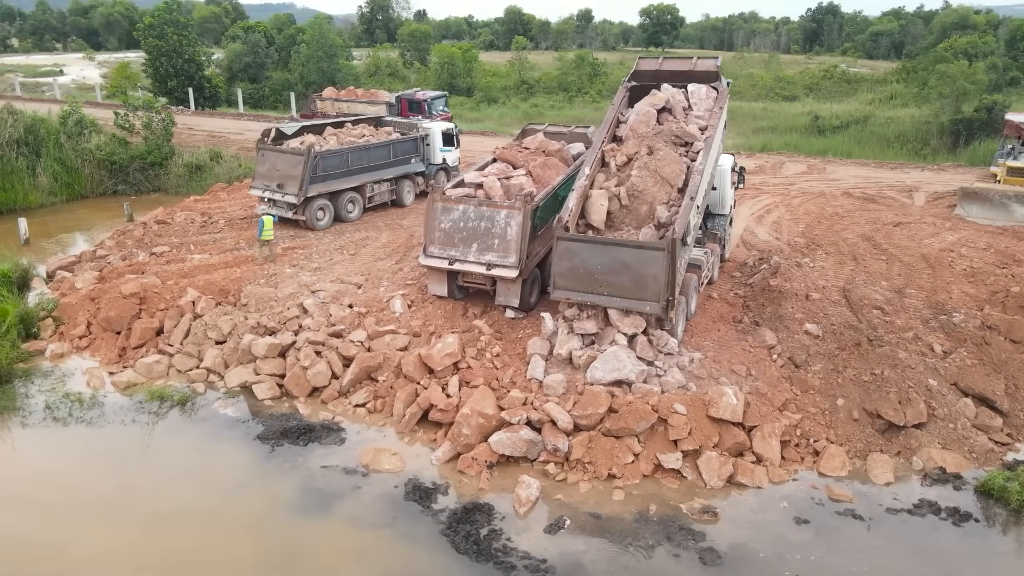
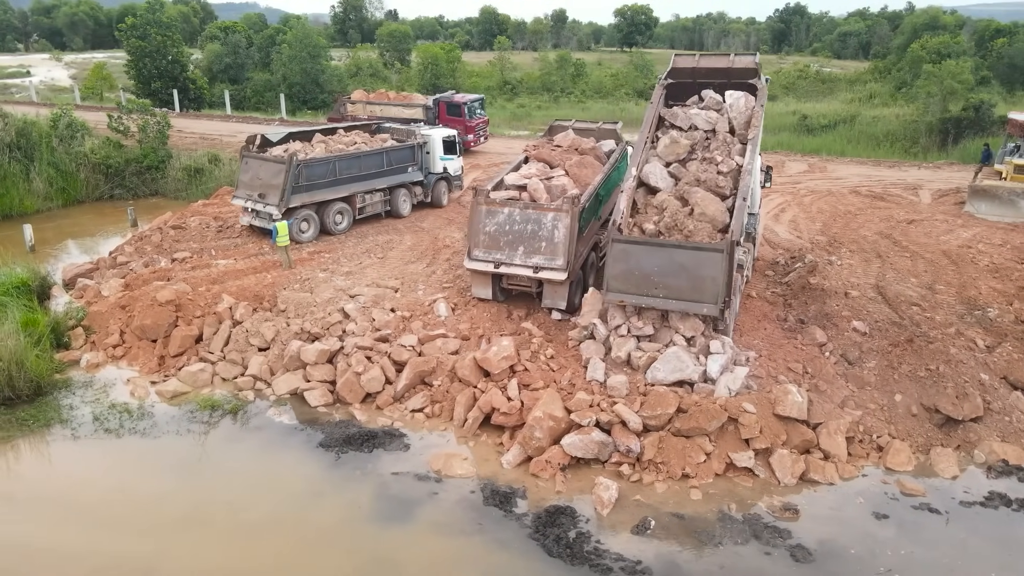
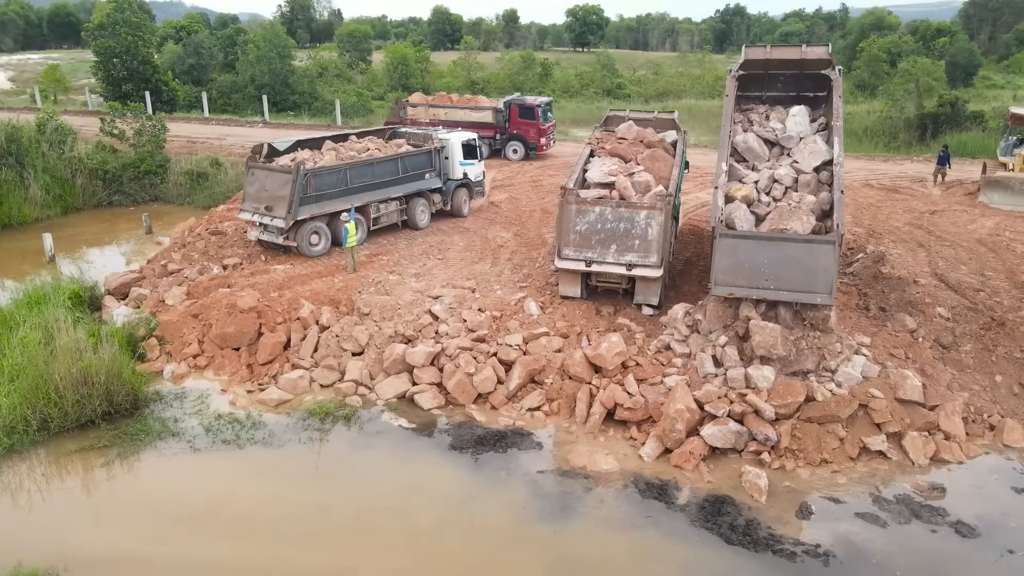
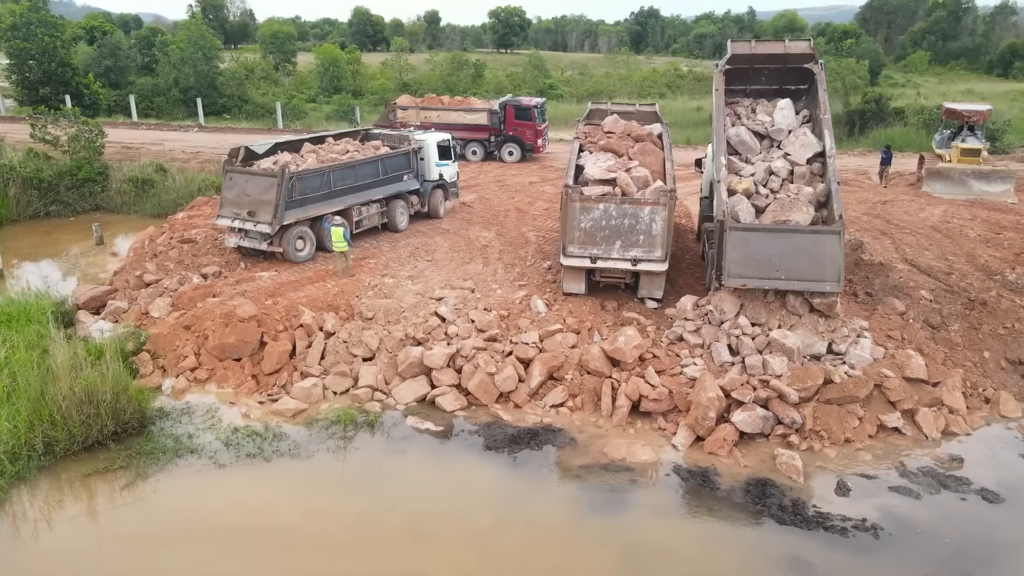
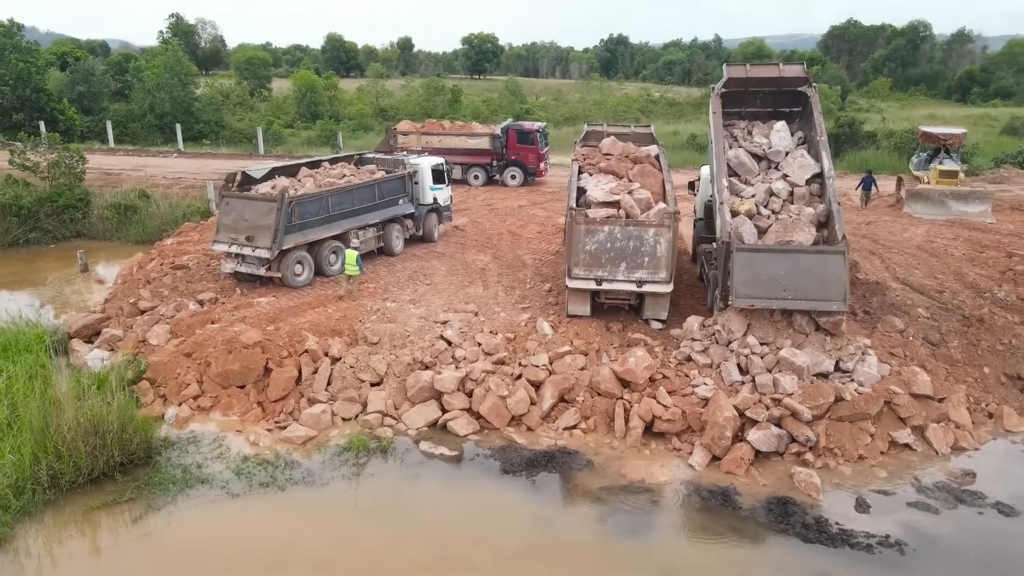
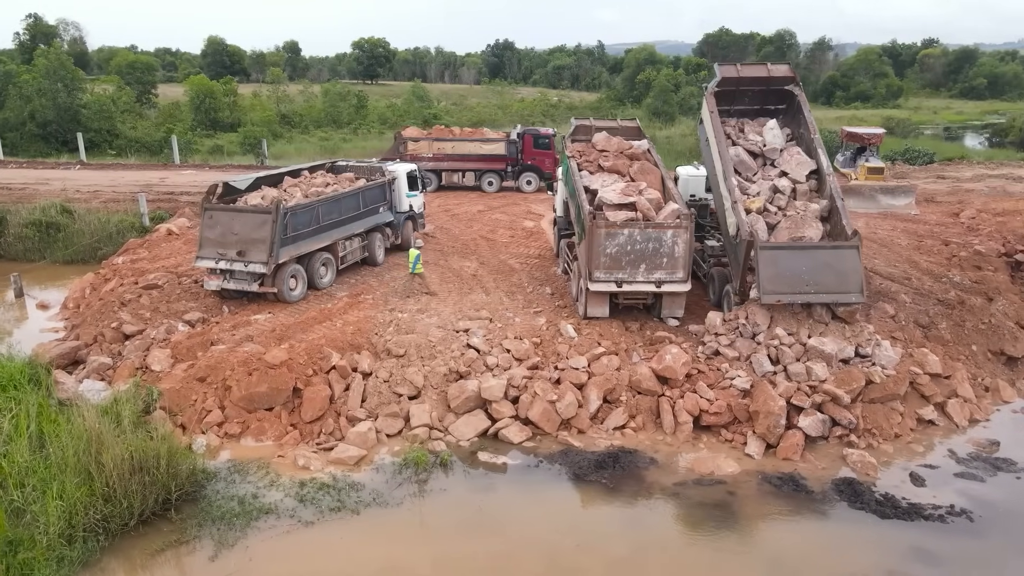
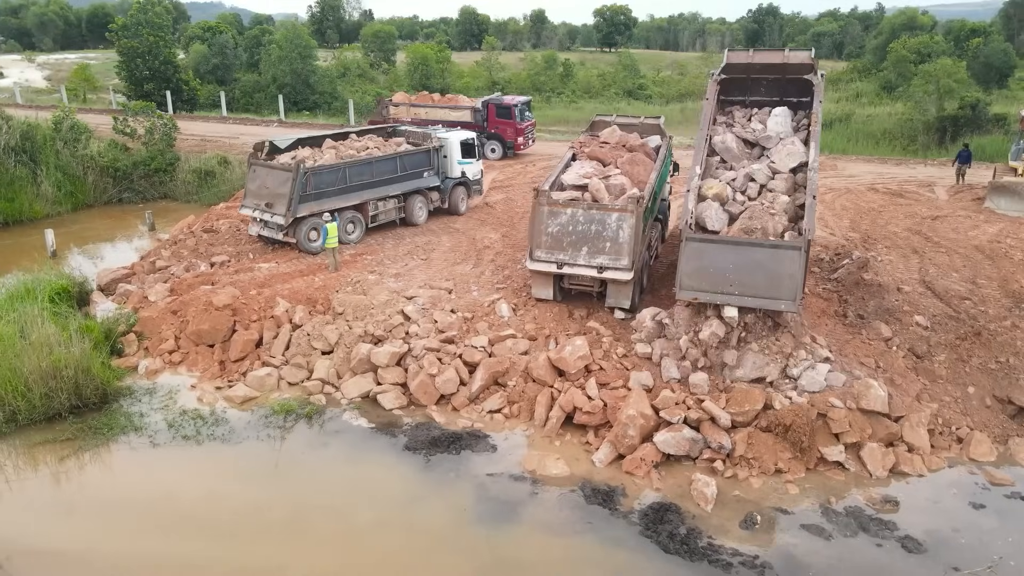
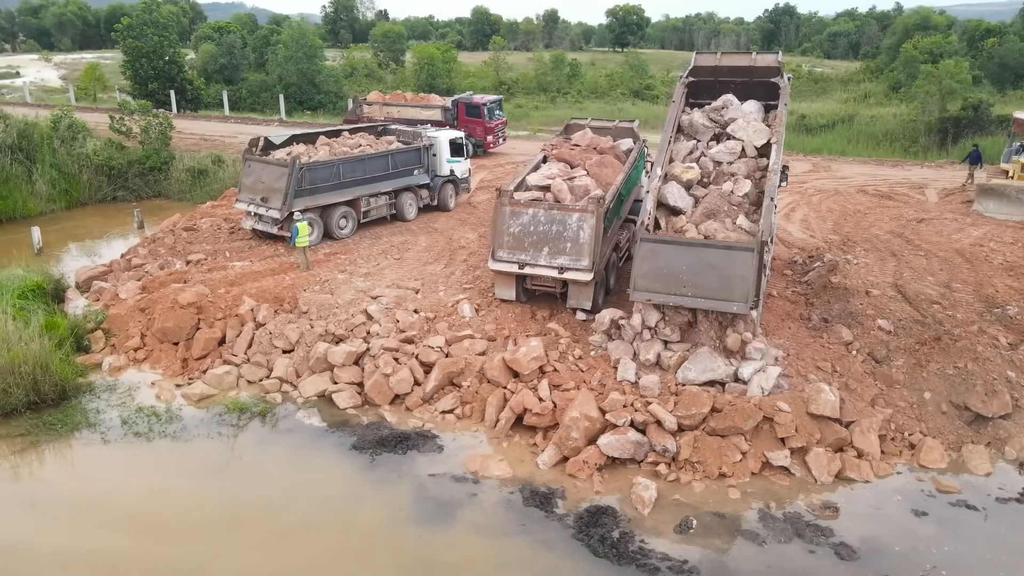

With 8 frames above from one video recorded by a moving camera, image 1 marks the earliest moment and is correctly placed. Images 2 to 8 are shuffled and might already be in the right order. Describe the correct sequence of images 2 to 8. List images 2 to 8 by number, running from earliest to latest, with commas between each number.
2, 8, 7, 3, 4, 5, 6
